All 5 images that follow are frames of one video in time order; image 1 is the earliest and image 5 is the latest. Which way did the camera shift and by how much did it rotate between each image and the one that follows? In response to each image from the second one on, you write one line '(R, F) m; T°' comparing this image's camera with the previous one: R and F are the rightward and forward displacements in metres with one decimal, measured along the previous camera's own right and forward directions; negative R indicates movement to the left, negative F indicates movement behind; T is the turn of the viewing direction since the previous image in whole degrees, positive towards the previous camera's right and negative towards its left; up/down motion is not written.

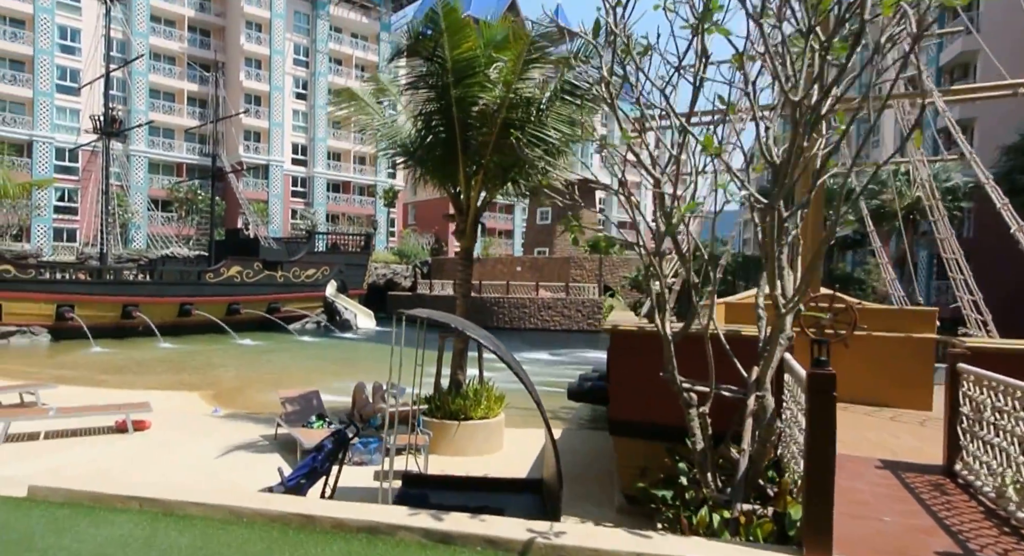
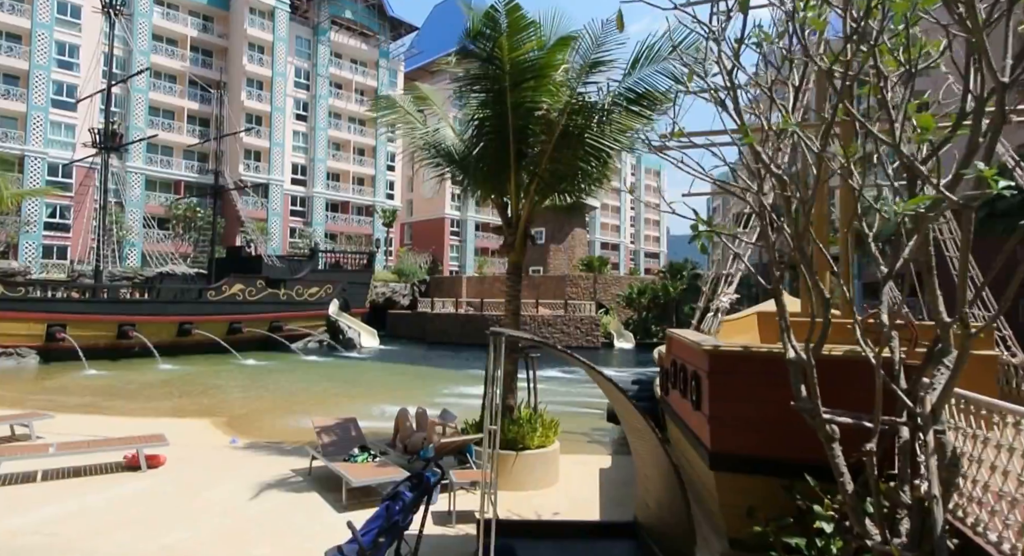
(-0.7, +0.5) m; +1°
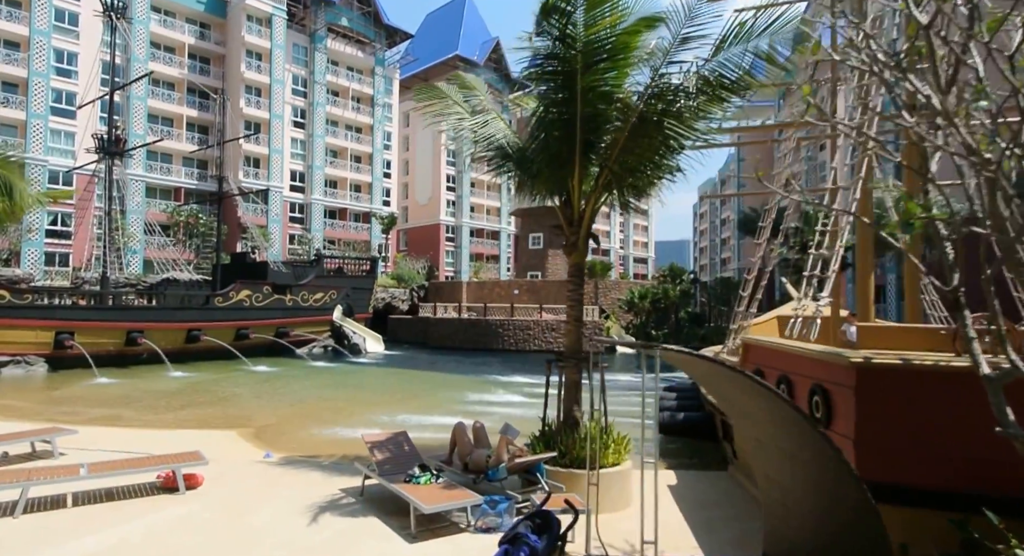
(-0.7, +0.6) m; 0°
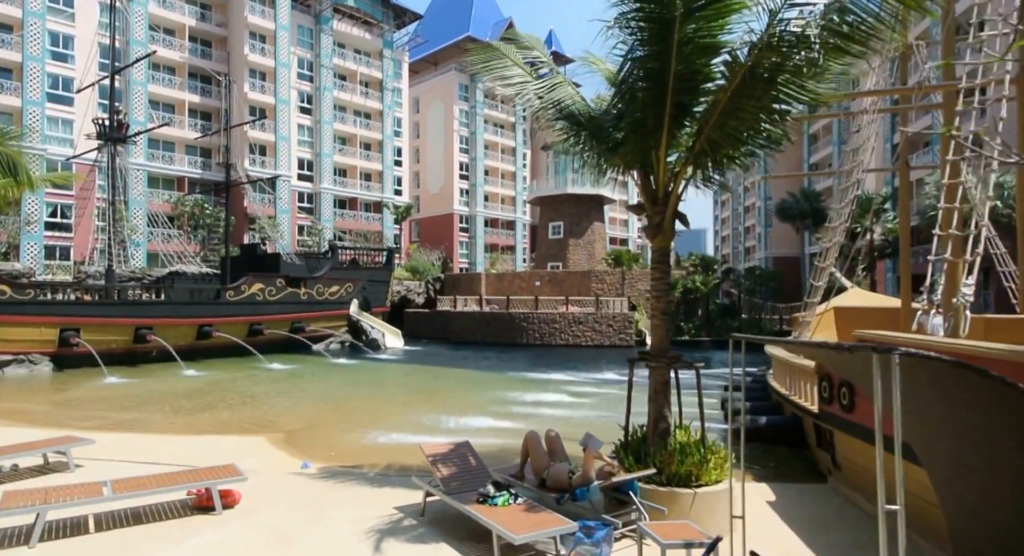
(-0.8, +0.8) m; 0°
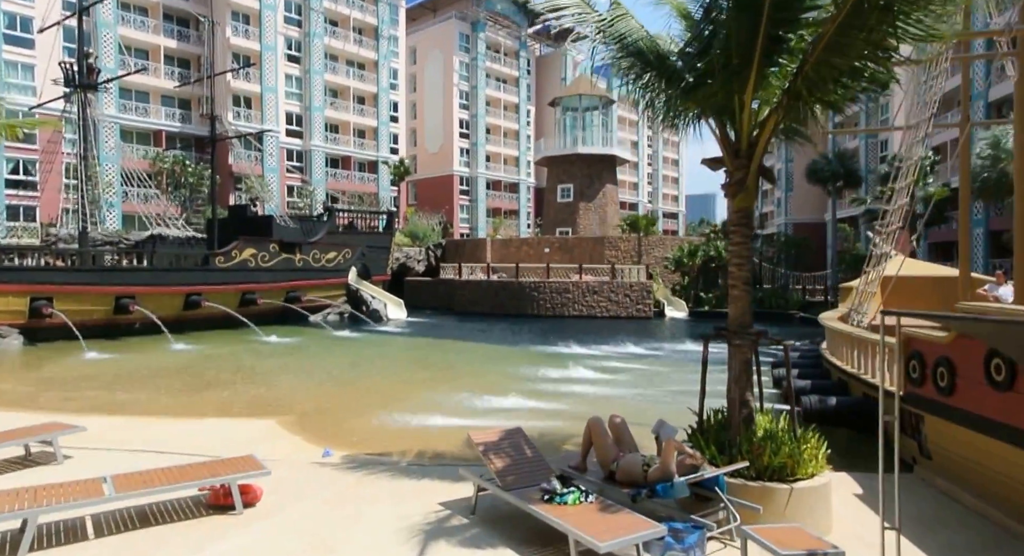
(-0.6, +0.8) m; +1°
